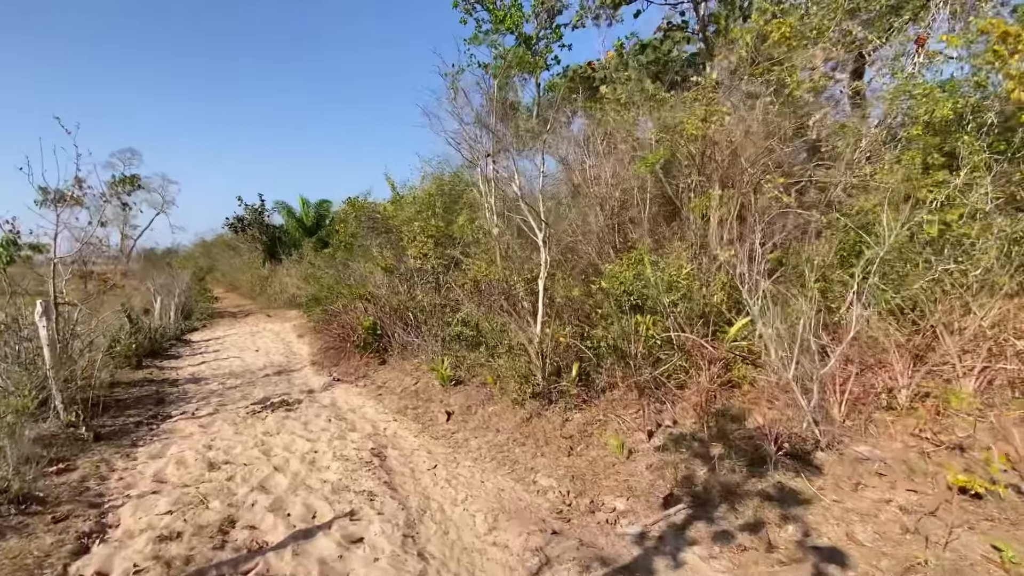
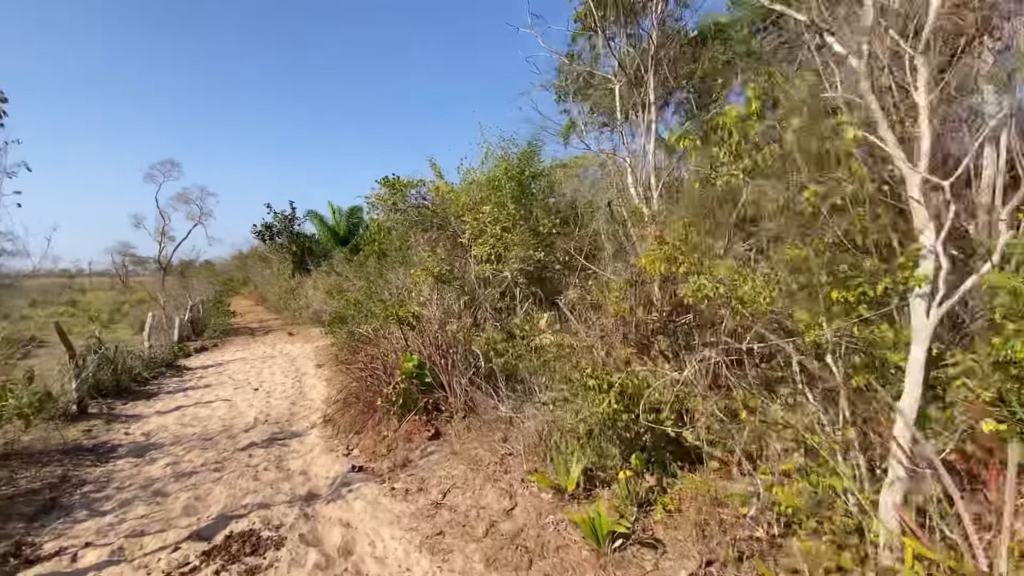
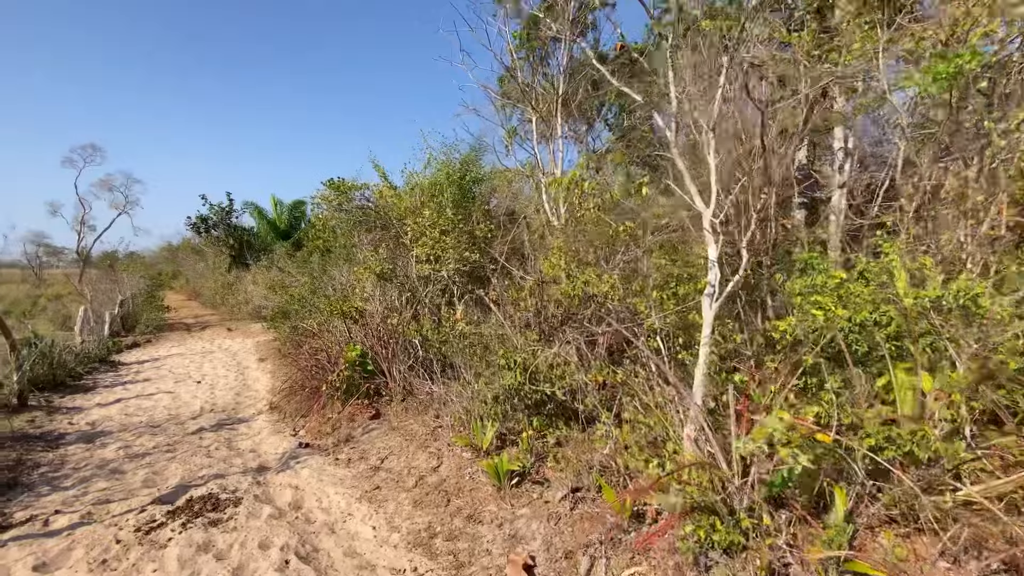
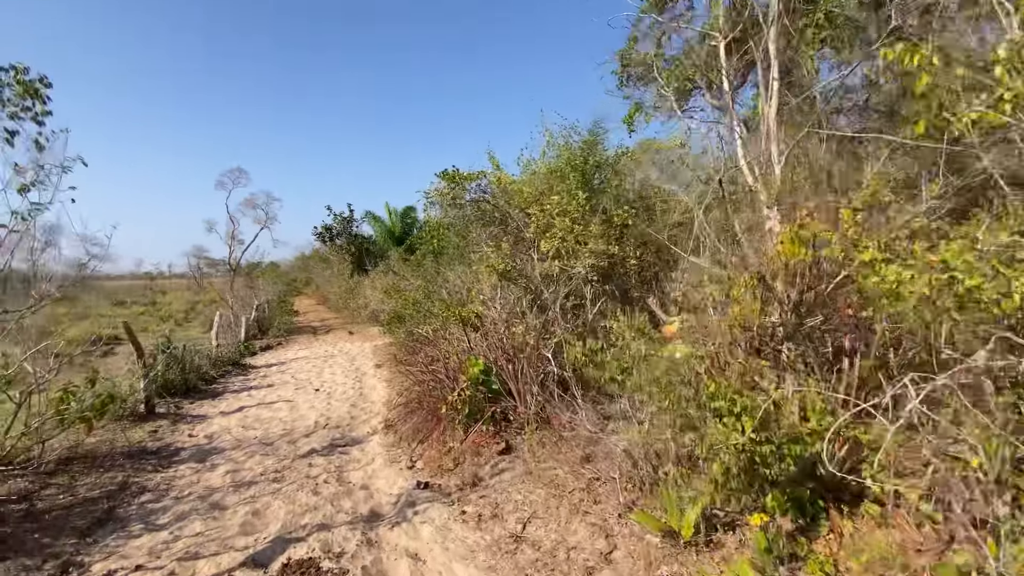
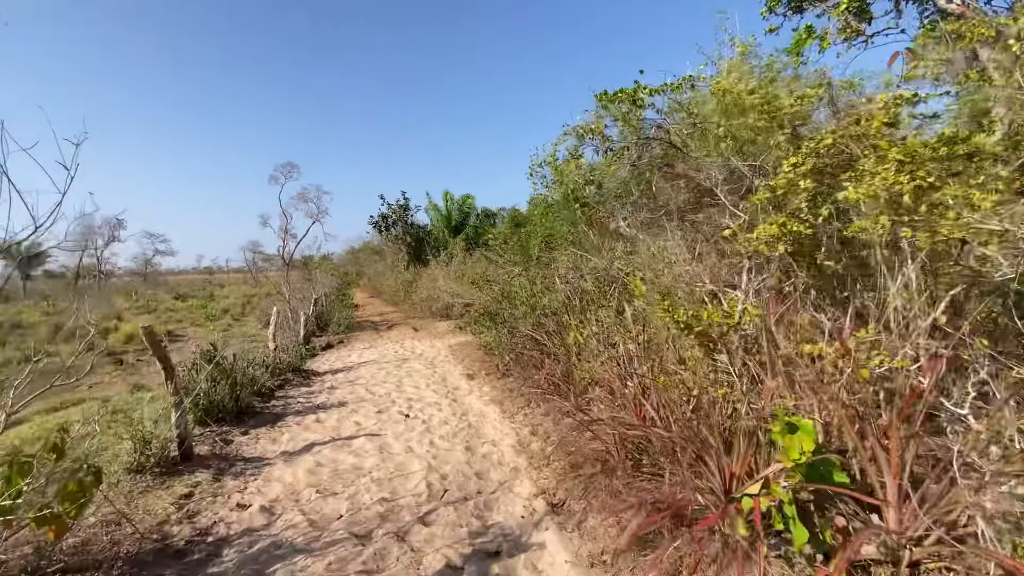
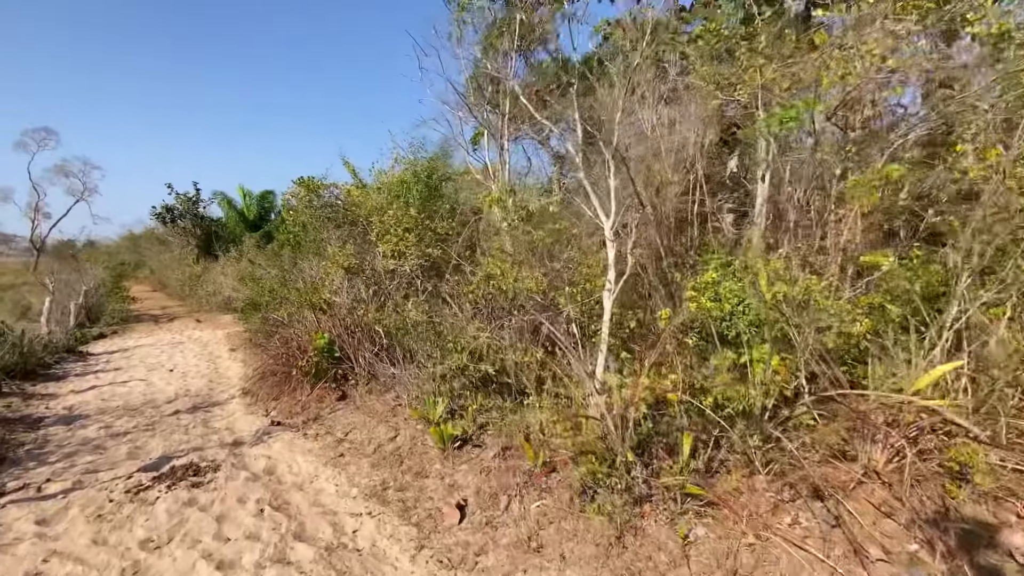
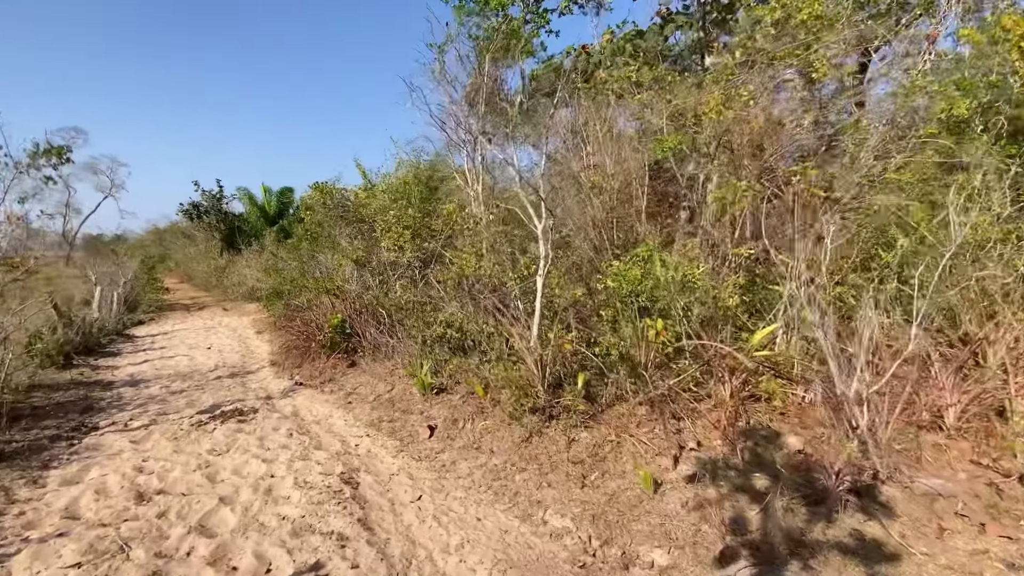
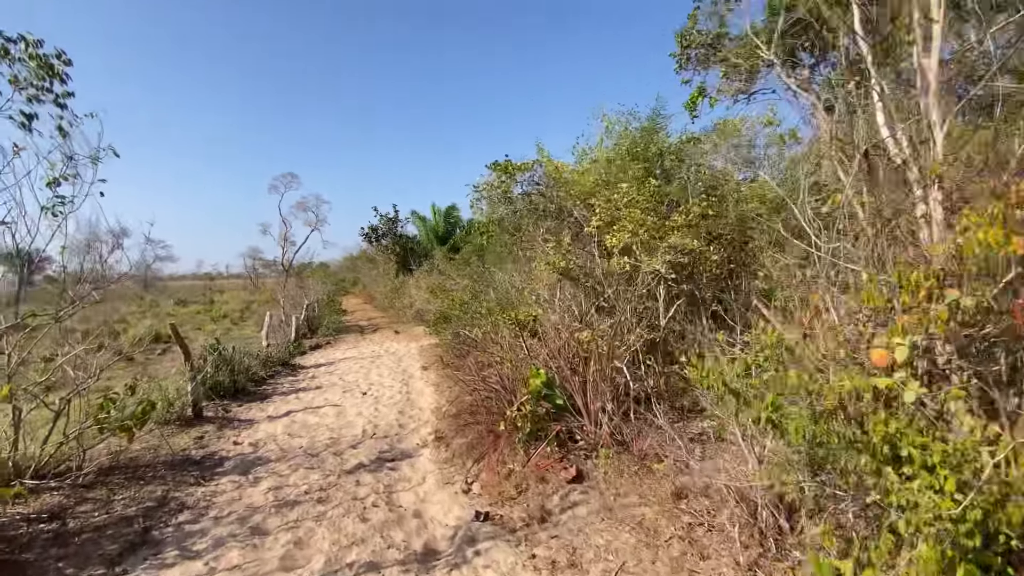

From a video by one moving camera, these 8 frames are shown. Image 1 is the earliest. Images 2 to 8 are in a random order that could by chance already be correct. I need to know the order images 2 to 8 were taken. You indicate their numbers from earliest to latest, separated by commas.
7, 6, 3, 2, 4, 8, 5
